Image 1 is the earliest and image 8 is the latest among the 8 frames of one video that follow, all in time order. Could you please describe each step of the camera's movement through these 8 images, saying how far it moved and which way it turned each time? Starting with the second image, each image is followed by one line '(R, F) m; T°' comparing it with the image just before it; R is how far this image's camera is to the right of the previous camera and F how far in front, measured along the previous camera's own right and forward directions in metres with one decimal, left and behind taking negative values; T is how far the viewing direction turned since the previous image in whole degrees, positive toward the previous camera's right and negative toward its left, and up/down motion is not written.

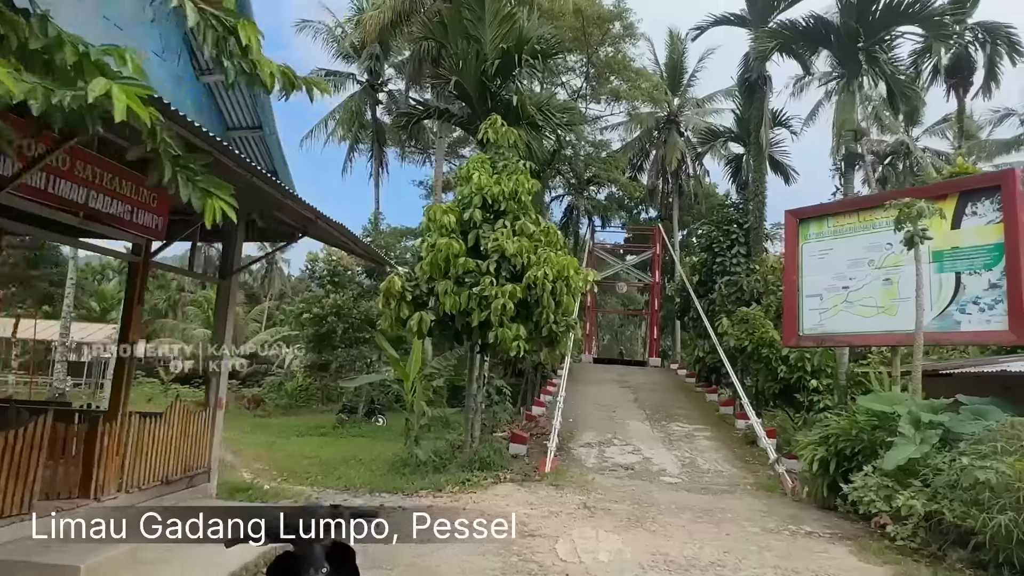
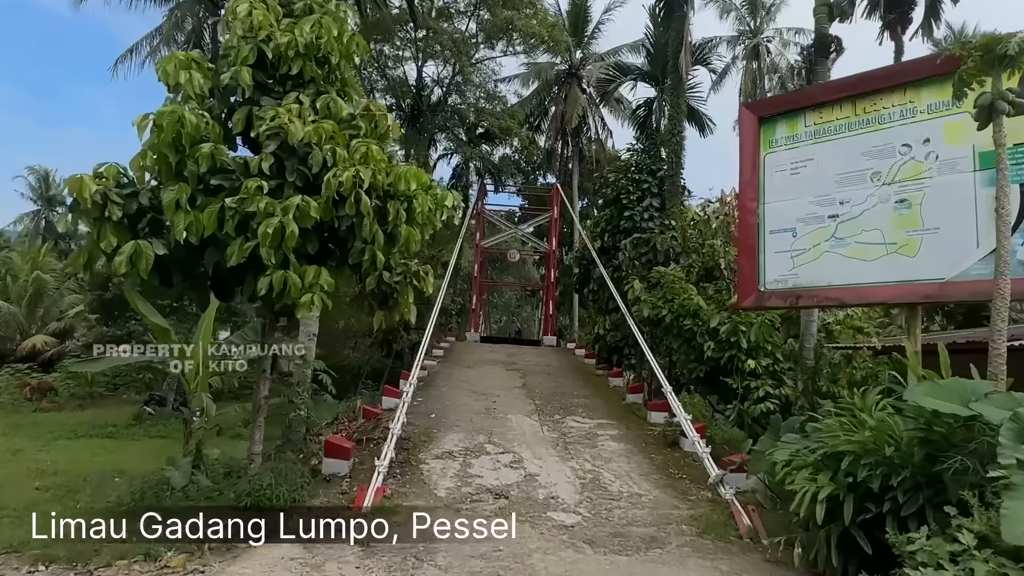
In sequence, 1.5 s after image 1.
(+0.6, +2.6) m; +8°
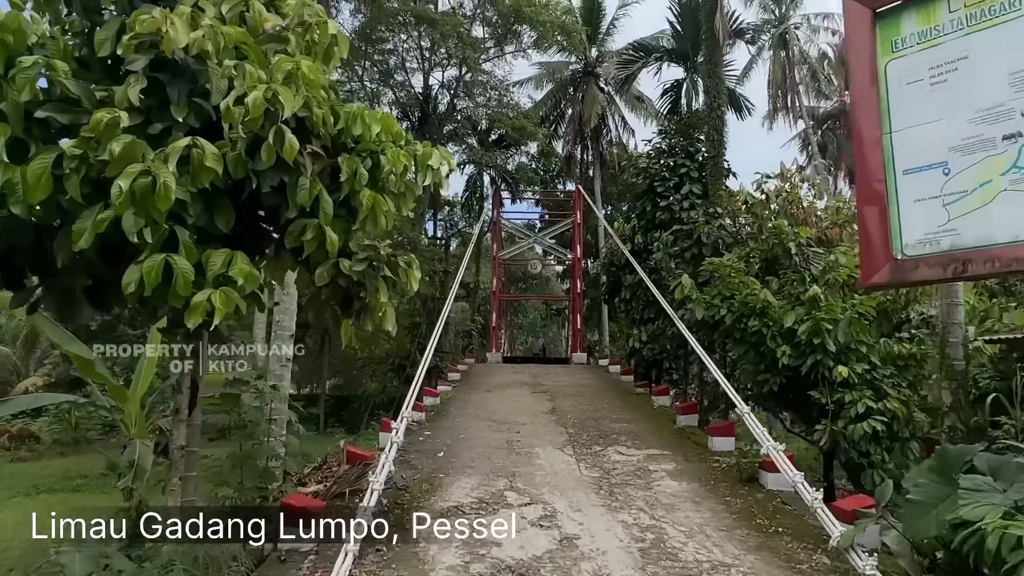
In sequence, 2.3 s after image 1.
(0.0, +1.4) m; -2°
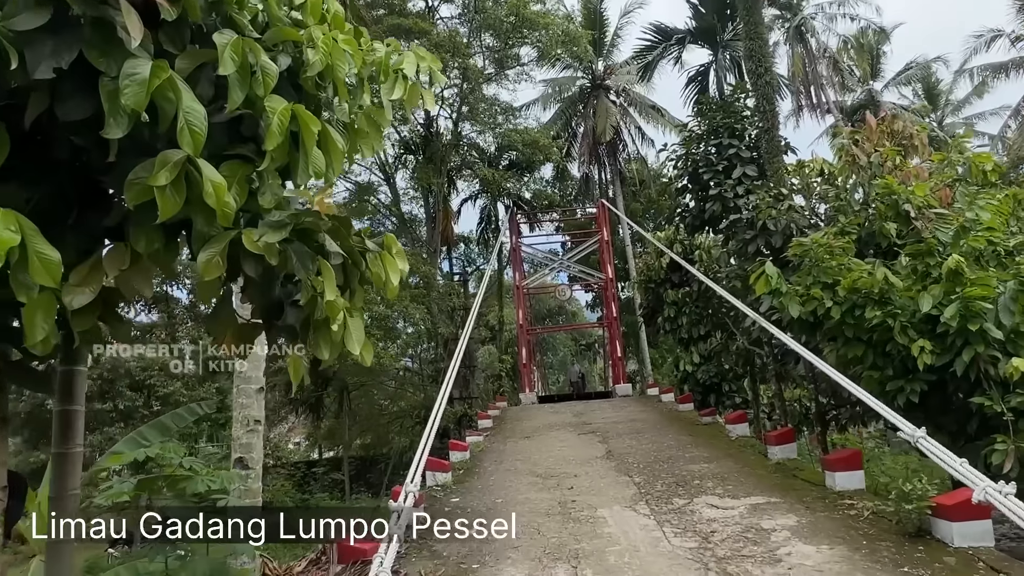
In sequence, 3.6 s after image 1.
(-0.1, +1.4) m; -2°
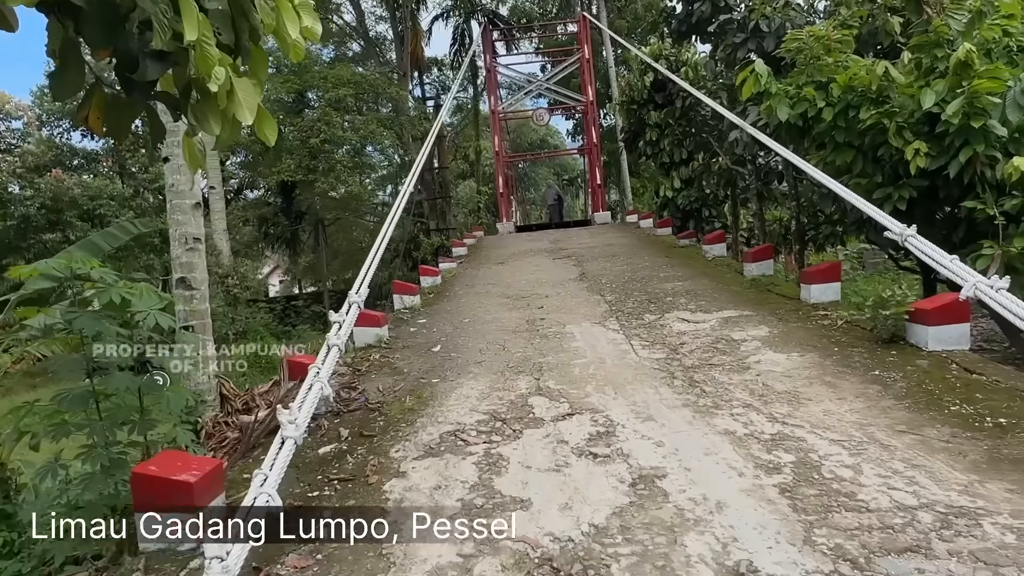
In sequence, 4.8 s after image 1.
(+0.1, +0.3) m; +1°
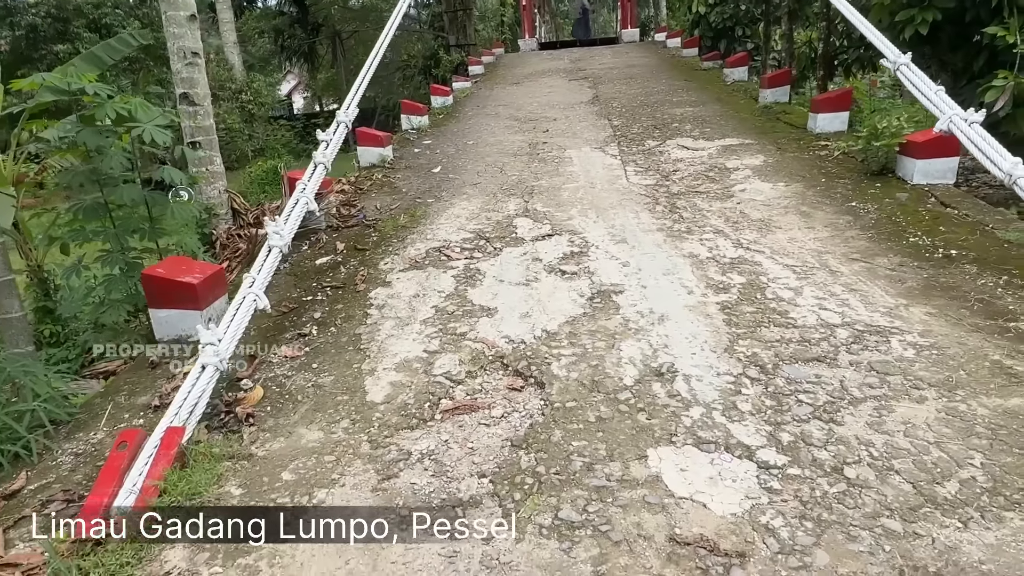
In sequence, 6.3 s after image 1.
(+0.2, -0.1) m; -2°
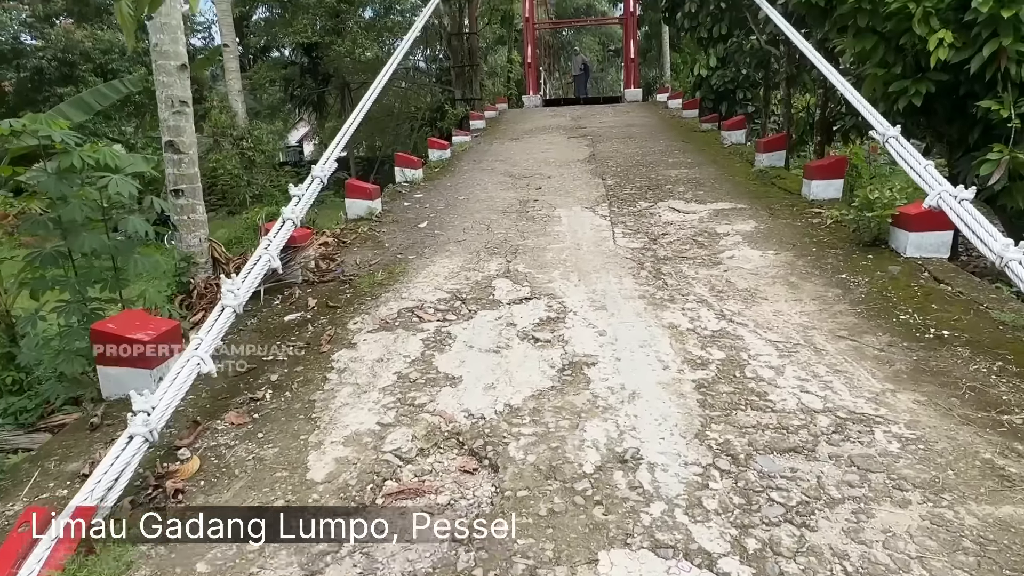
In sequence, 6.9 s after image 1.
(+0.1, +0.1) m; 0°
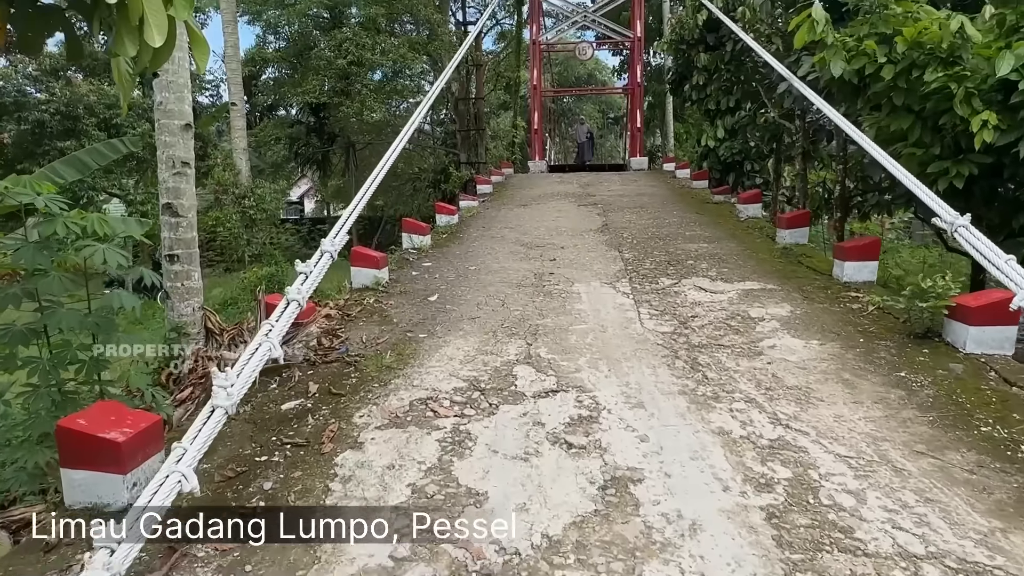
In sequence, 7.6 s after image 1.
(-0.1, +0.3) m; 0°
